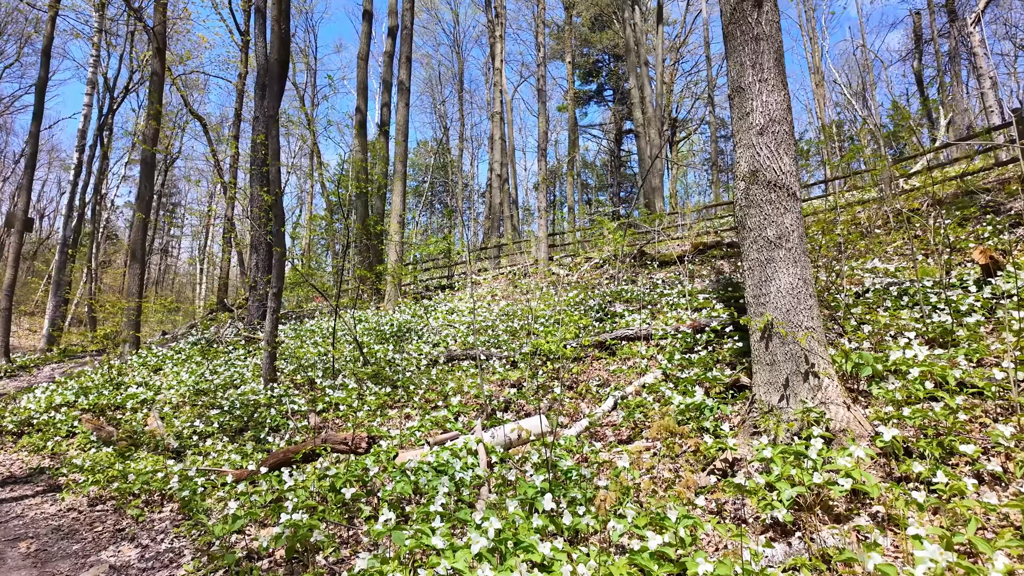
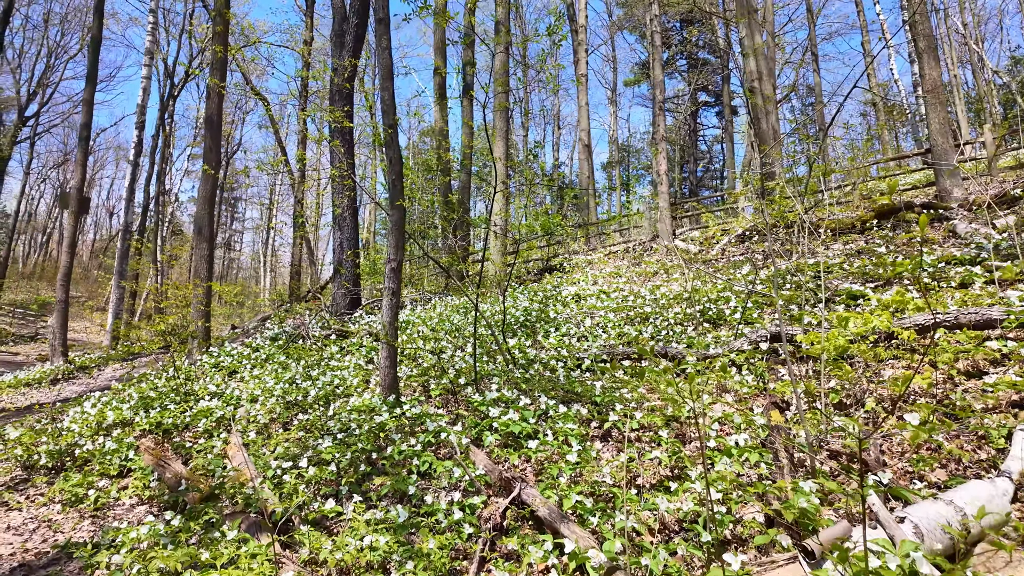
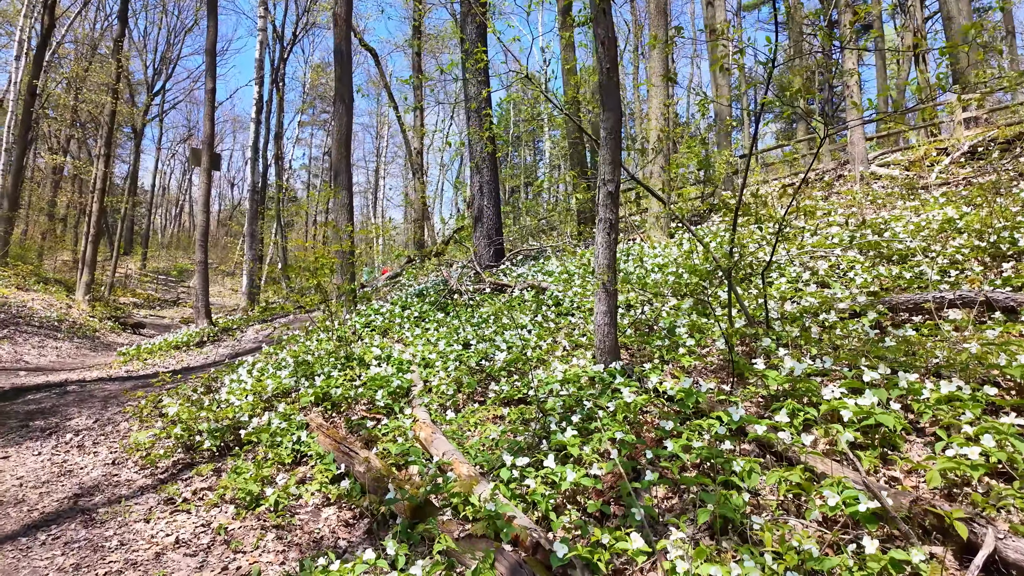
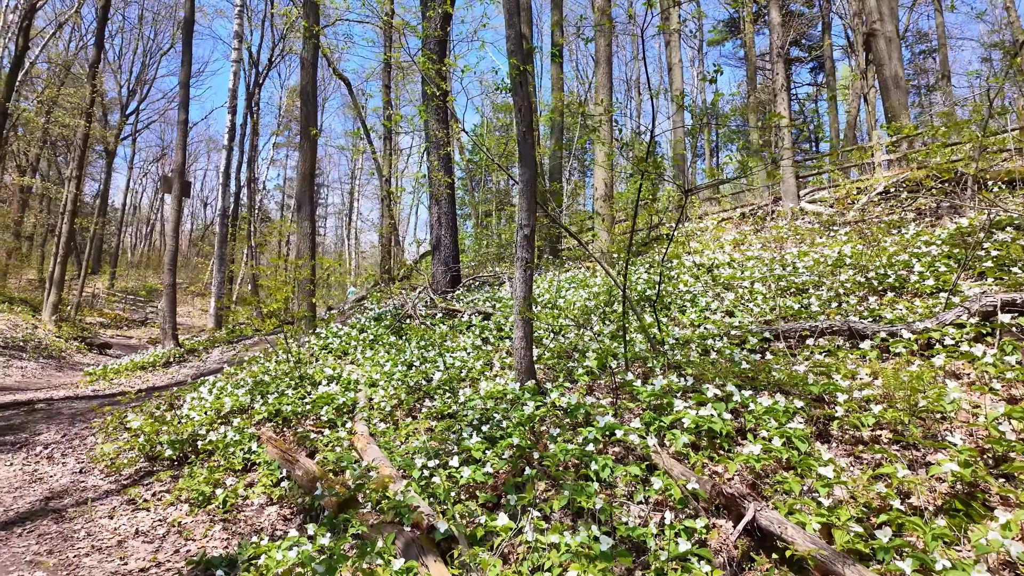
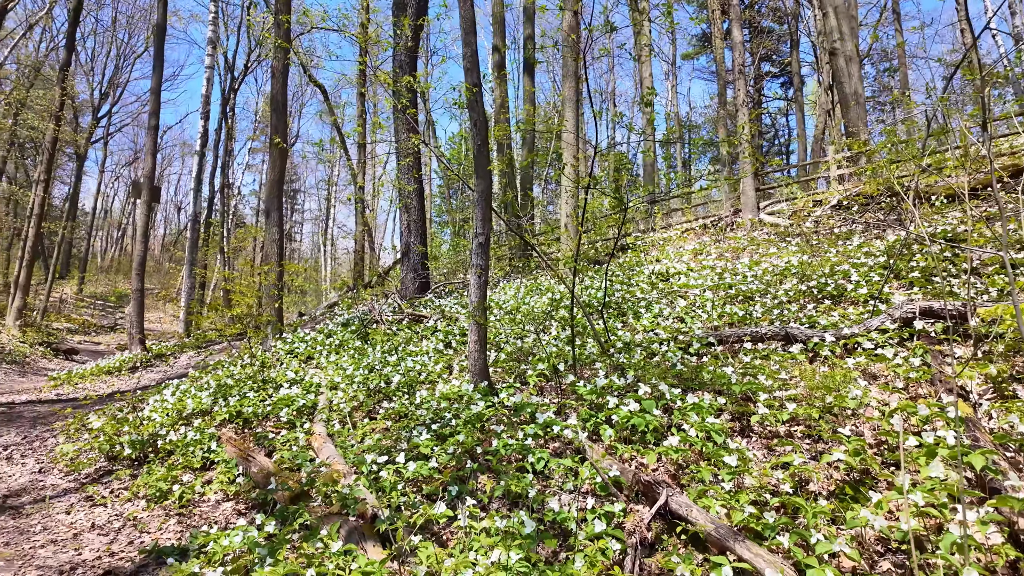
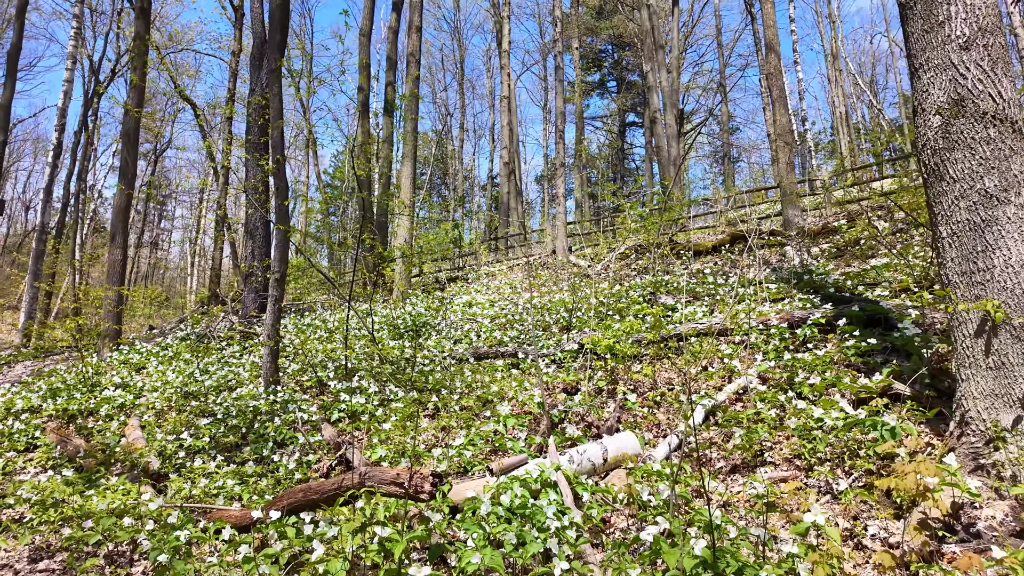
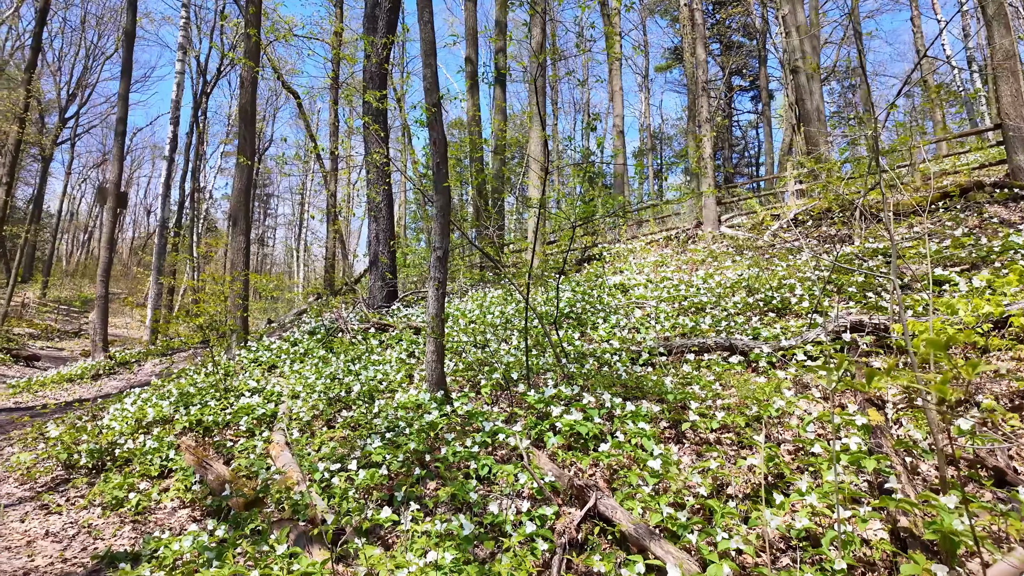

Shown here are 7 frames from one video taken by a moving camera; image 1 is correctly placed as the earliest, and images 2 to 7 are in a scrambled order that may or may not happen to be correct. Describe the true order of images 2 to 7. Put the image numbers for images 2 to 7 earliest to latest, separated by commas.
6, 2, 7, 5, 4, 3
